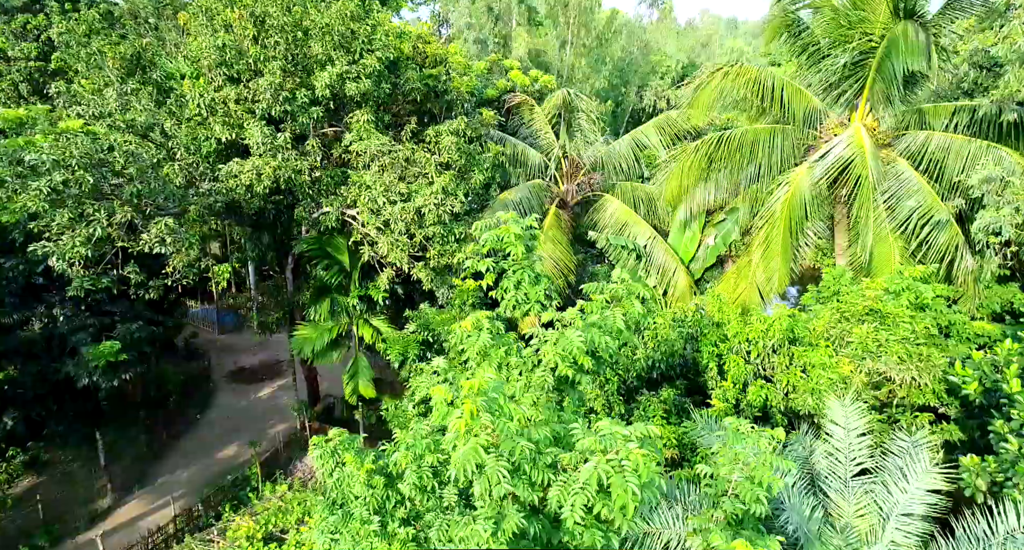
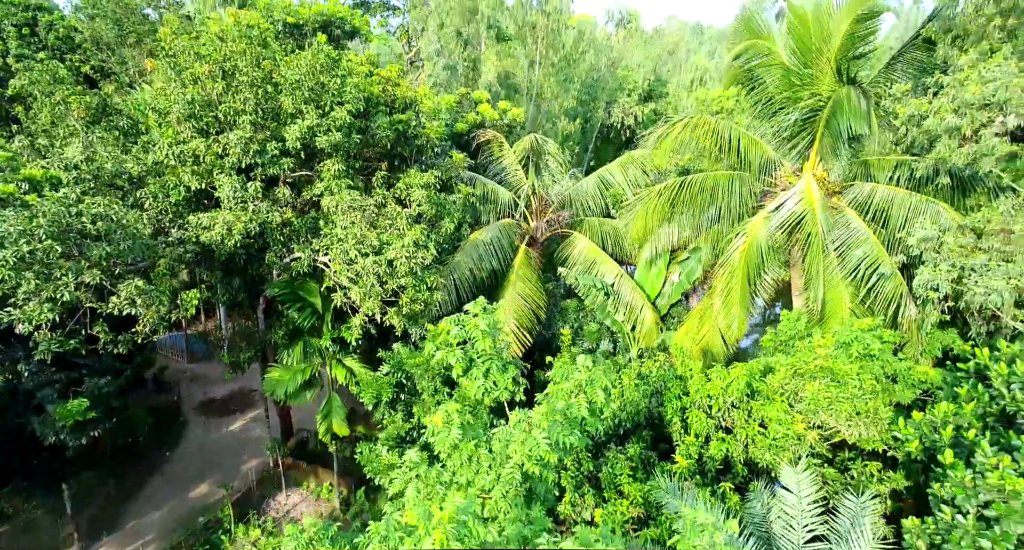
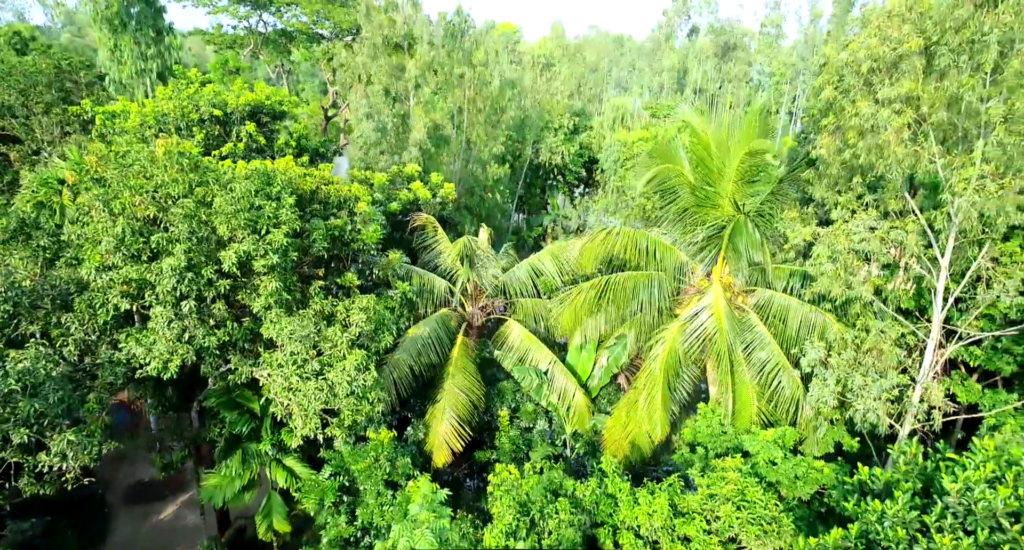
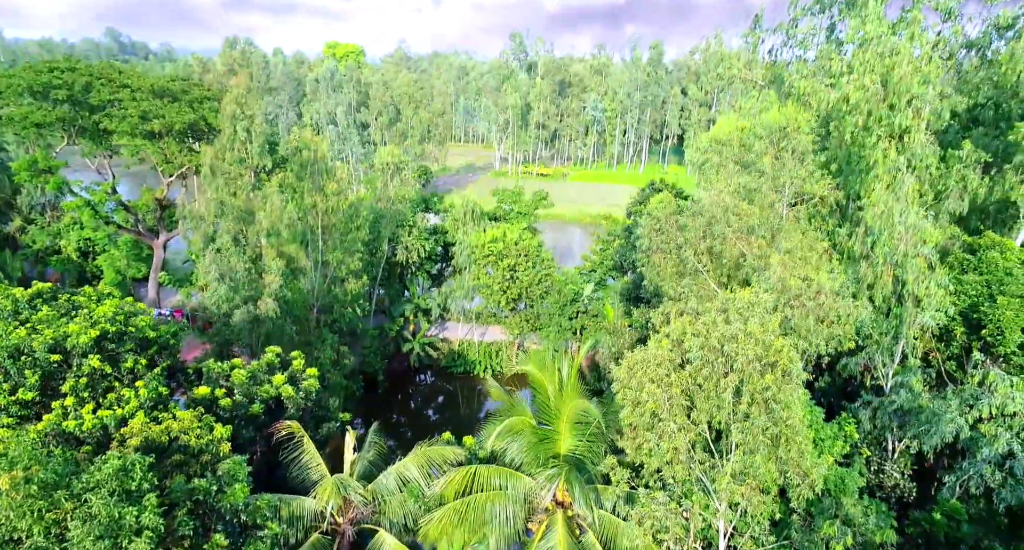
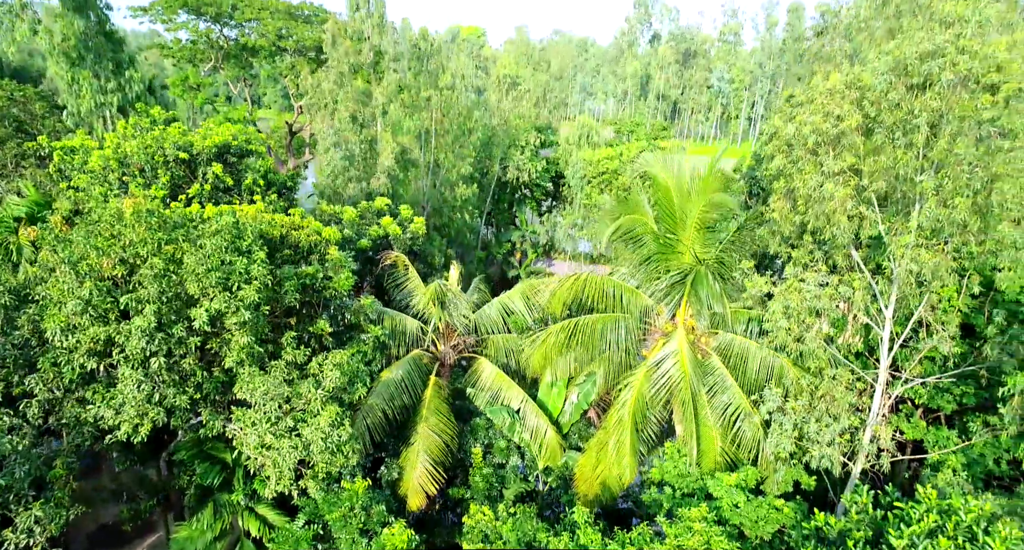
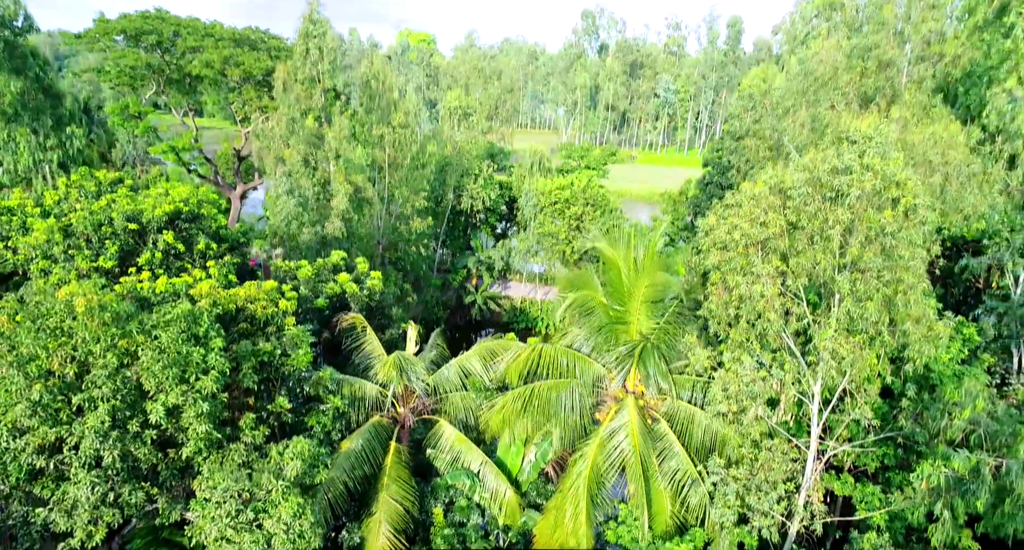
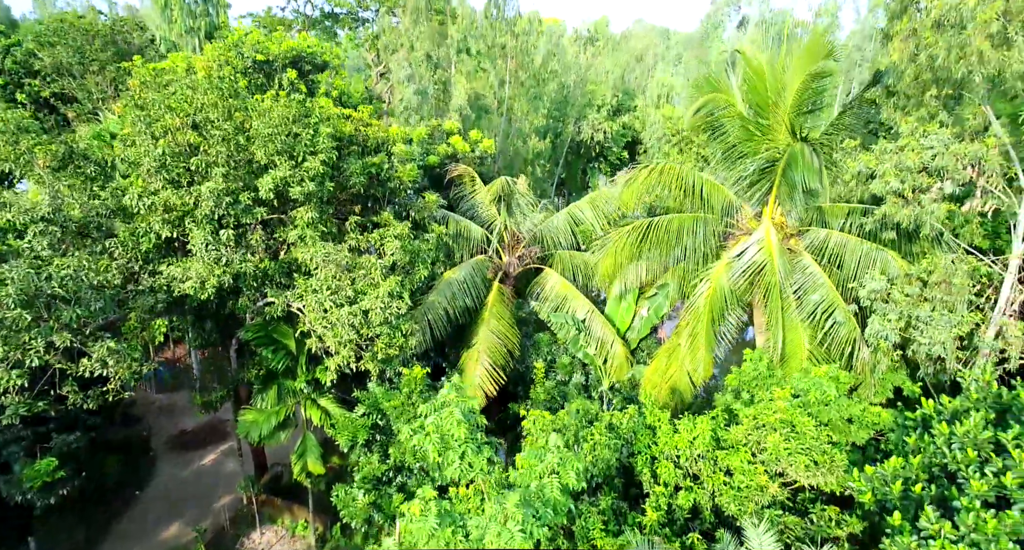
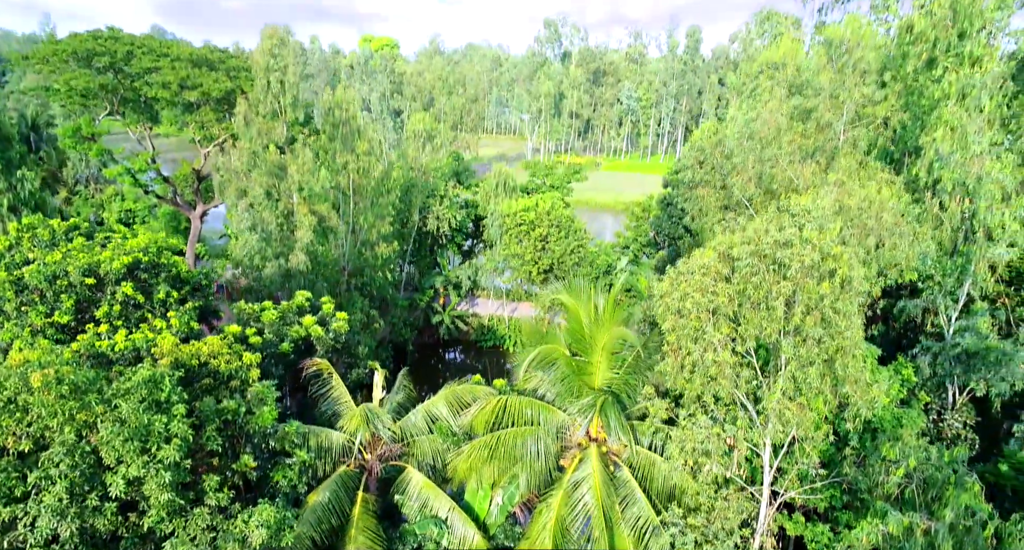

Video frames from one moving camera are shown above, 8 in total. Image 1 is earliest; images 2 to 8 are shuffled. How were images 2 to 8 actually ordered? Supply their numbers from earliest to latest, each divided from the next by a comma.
2, 7, 3, 5, 6, 8, 4
